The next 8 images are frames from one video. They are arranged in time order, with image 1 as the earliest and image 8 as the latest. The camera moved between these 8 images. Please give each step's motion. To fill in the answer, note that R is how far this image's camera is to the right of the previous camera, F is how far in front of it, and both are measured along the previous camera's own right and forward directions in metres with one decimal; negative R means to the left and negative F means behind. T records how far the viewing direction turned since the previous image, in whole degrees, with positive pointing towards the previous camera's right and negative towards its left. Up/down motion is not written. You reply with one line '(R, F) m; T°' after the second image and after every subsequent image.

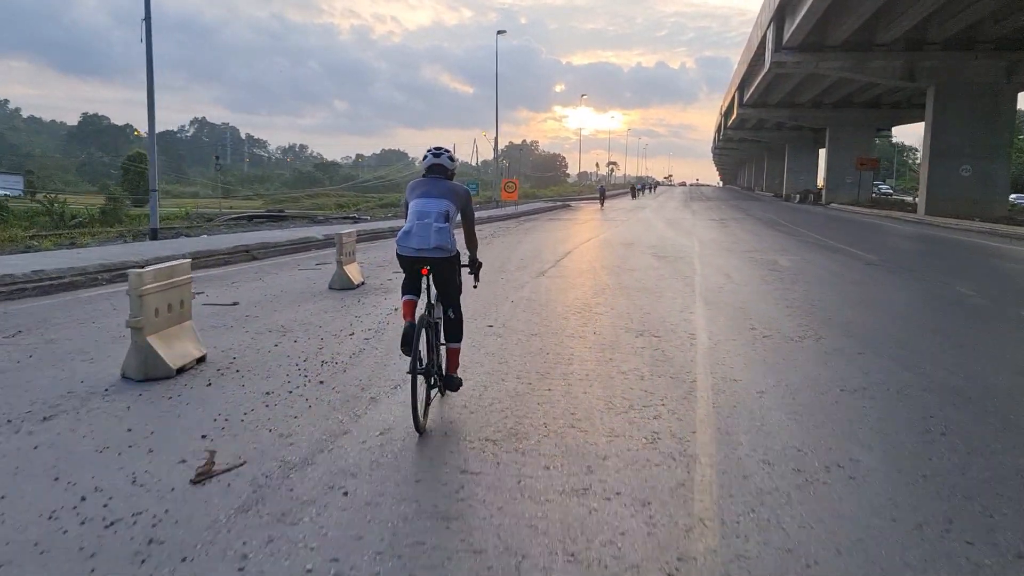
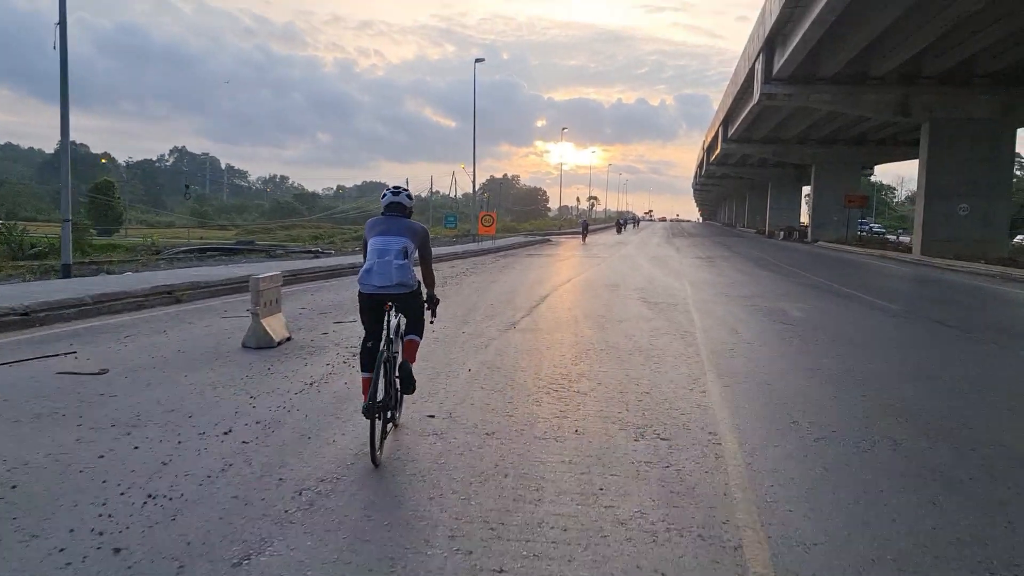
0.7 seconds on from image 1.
(+0.2, +2.3) m; +1°
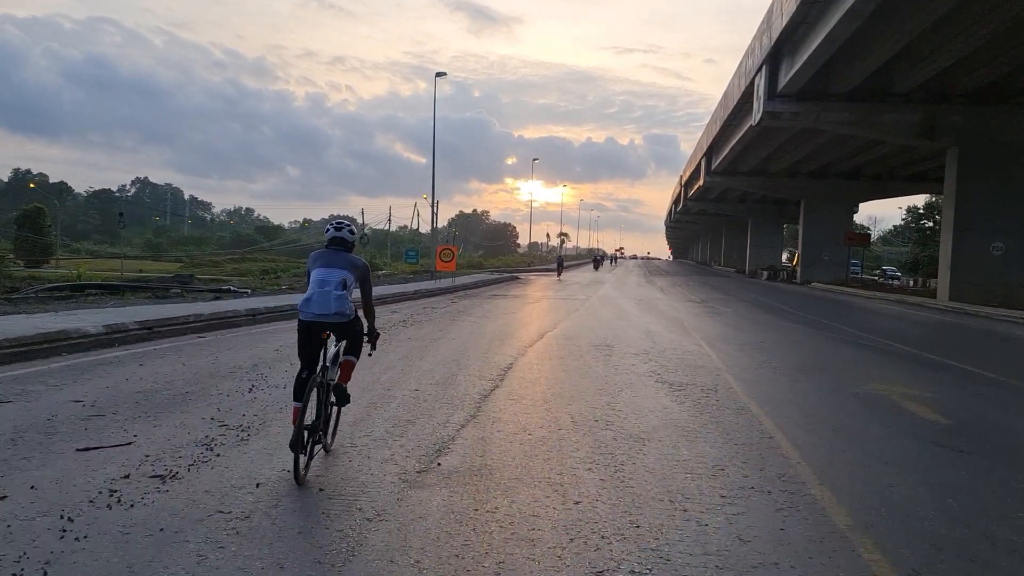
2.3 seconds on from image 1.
(+0.3, +5.8) m; +2°
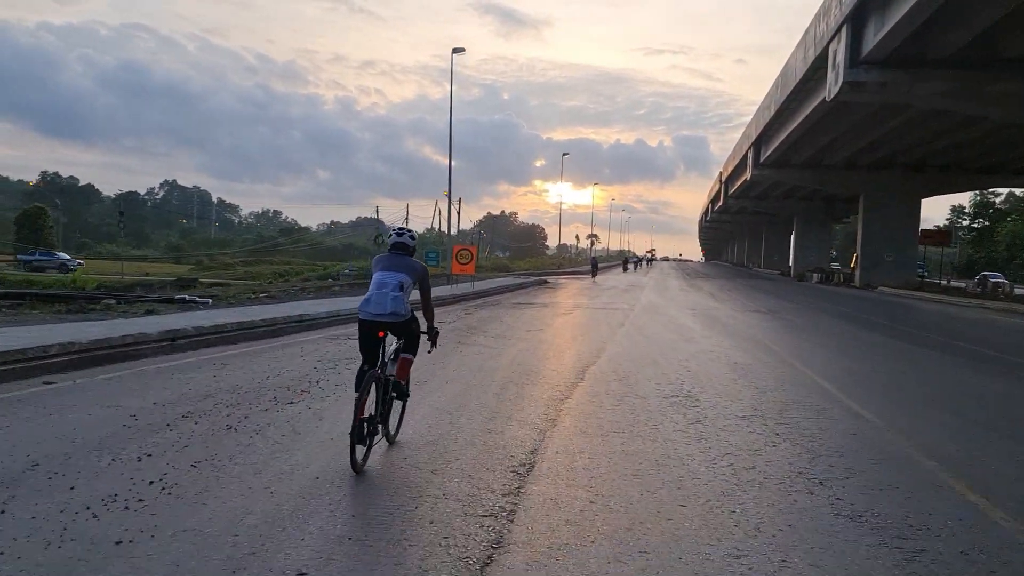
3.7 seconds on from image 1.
(0.0, +5.3) m; -2°
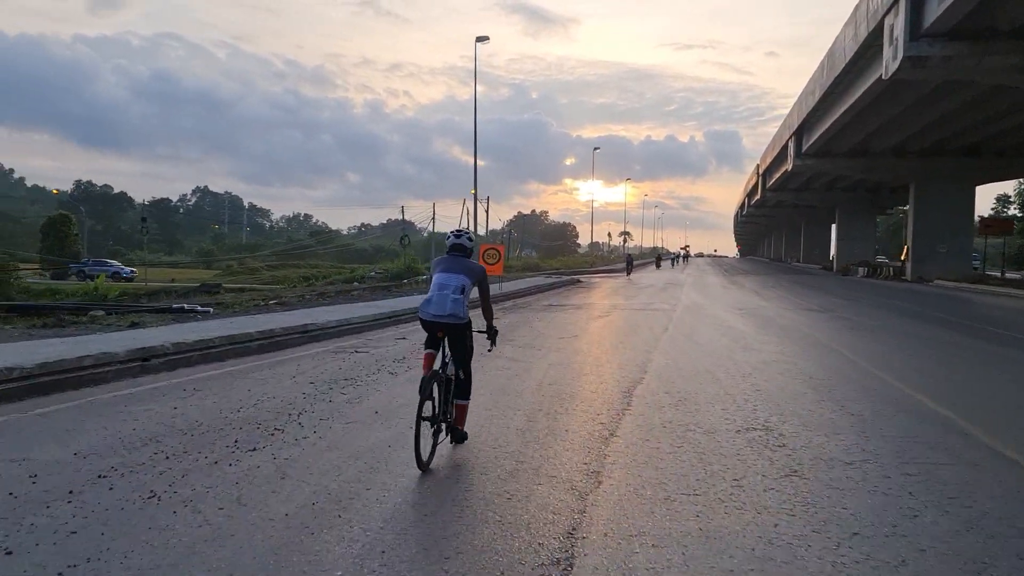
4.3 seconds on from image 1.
(0.0, +2.0) m; -2°
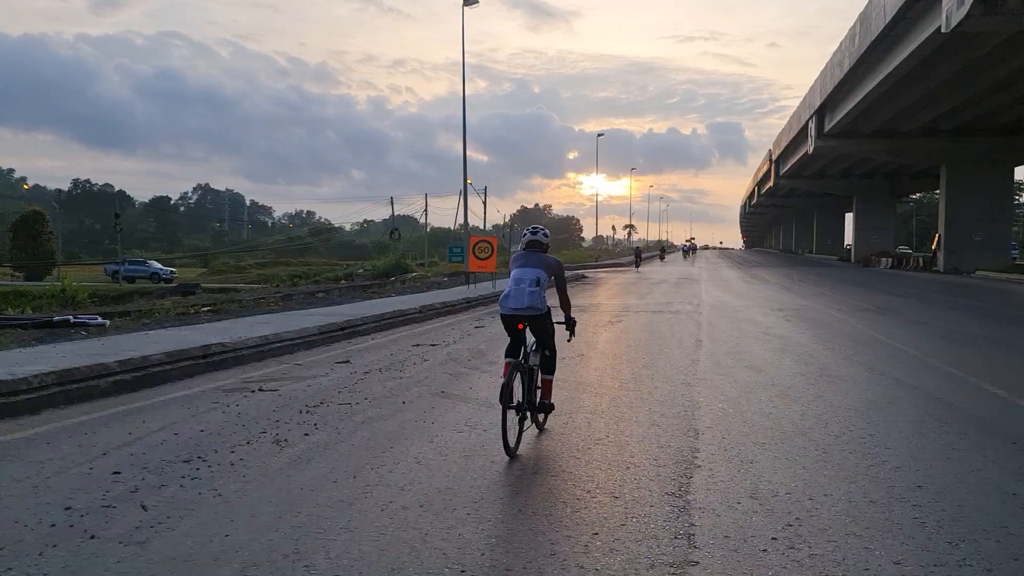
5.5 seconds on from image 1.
(+0.3, +4.3) m; 0°
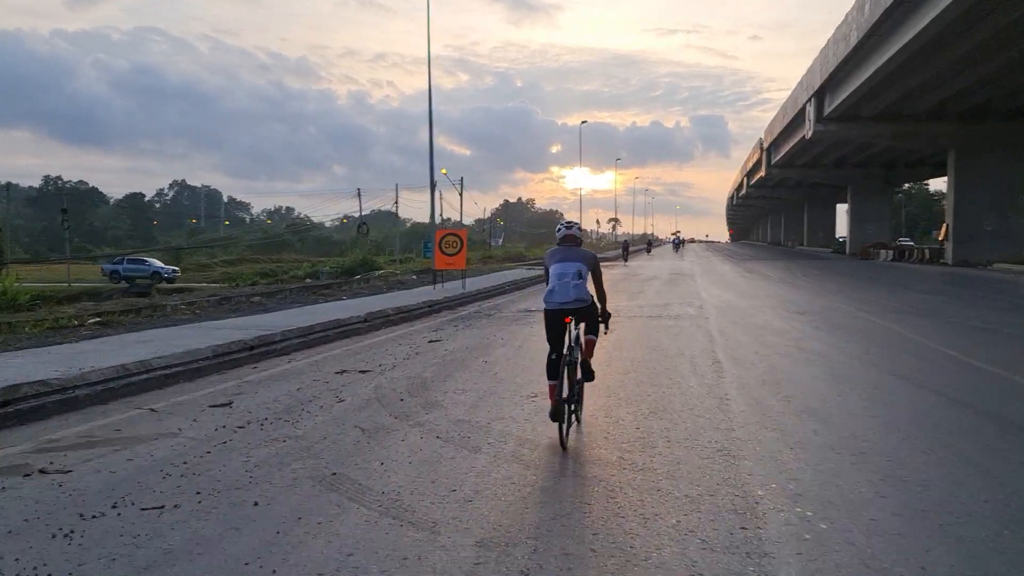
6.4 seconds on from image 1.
(+0.3, +3.4) m; +1°
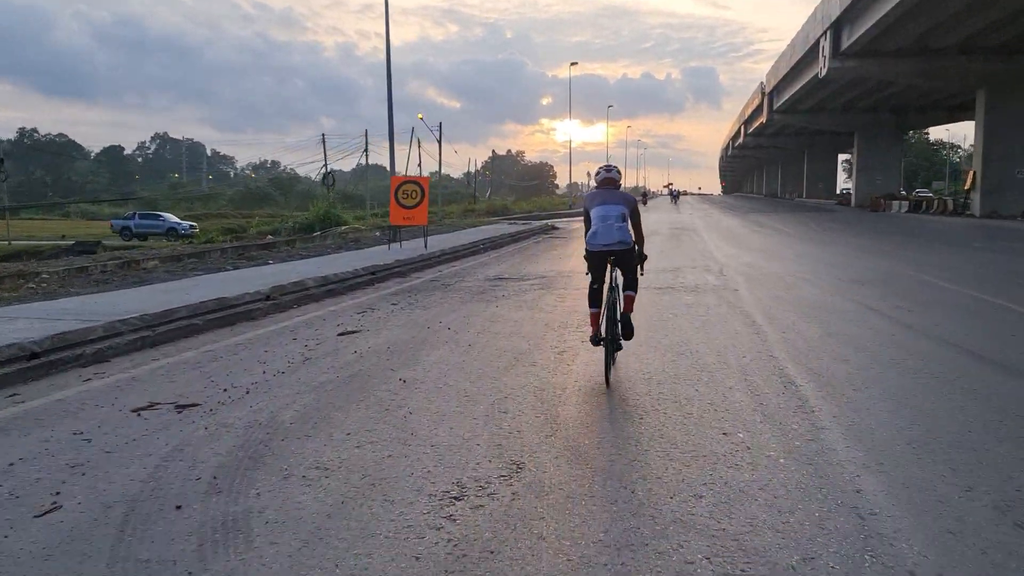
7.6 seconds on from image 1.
(+0.4, +4.4) m; +1°
